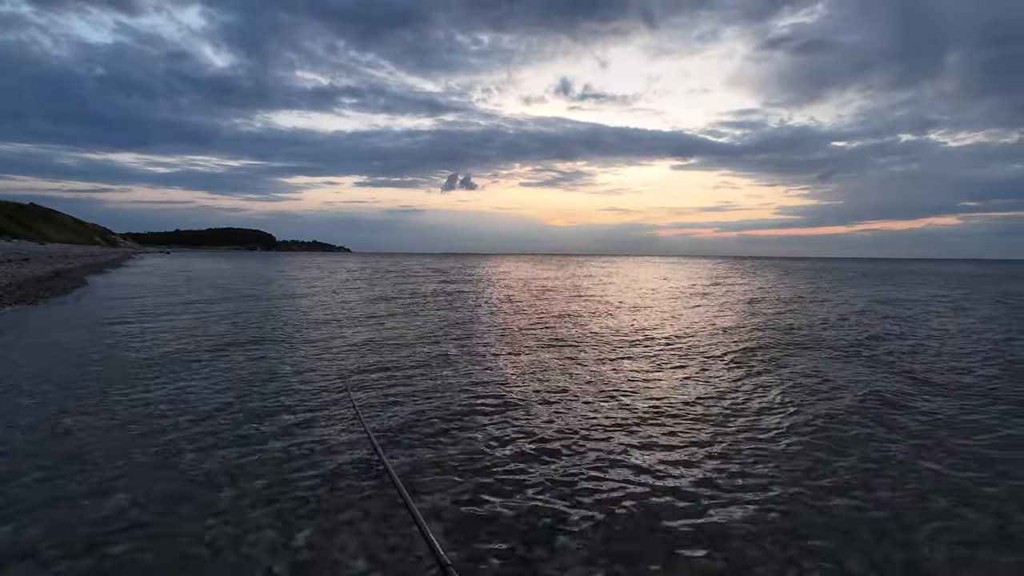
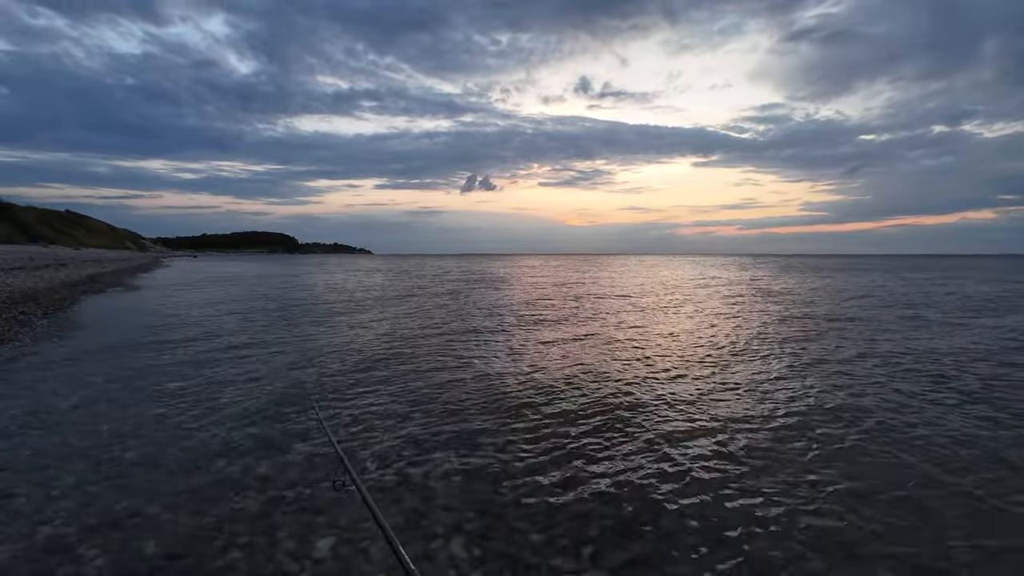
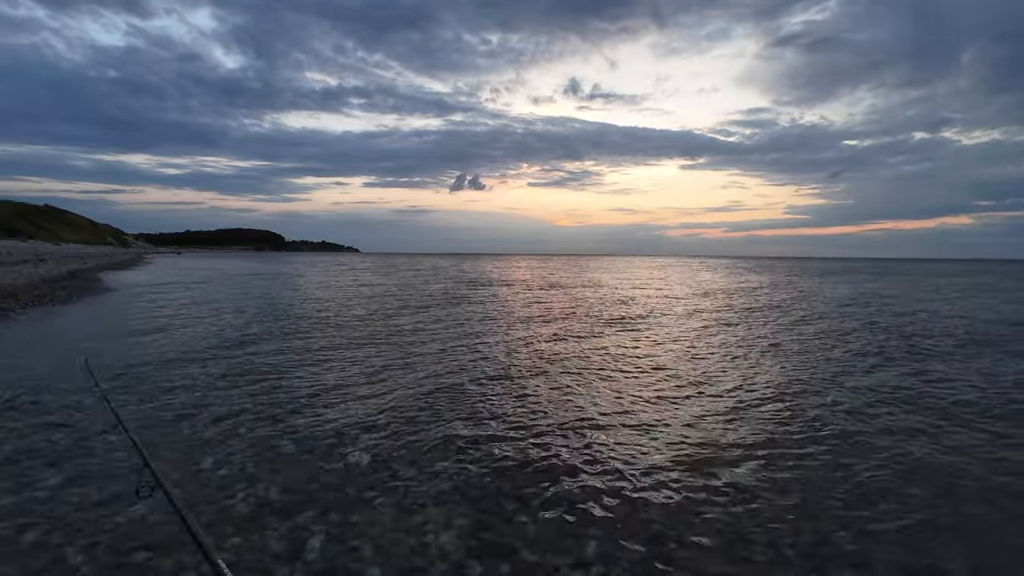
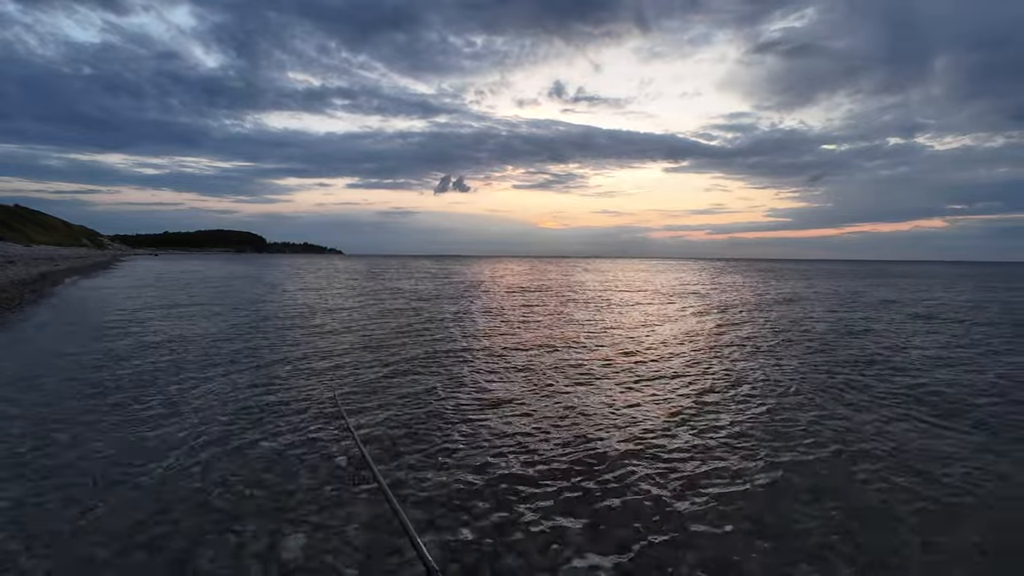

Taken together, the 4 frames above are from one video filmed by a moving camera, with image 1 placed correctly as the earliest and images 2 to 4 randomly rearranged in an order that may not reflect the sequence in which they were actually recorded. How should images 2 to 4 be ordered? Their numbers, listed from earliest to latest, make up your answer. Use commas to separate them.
4, 3, 2
